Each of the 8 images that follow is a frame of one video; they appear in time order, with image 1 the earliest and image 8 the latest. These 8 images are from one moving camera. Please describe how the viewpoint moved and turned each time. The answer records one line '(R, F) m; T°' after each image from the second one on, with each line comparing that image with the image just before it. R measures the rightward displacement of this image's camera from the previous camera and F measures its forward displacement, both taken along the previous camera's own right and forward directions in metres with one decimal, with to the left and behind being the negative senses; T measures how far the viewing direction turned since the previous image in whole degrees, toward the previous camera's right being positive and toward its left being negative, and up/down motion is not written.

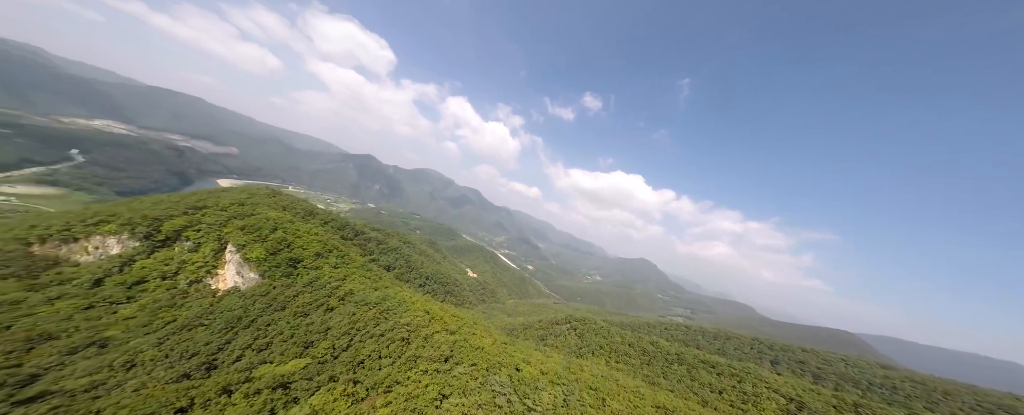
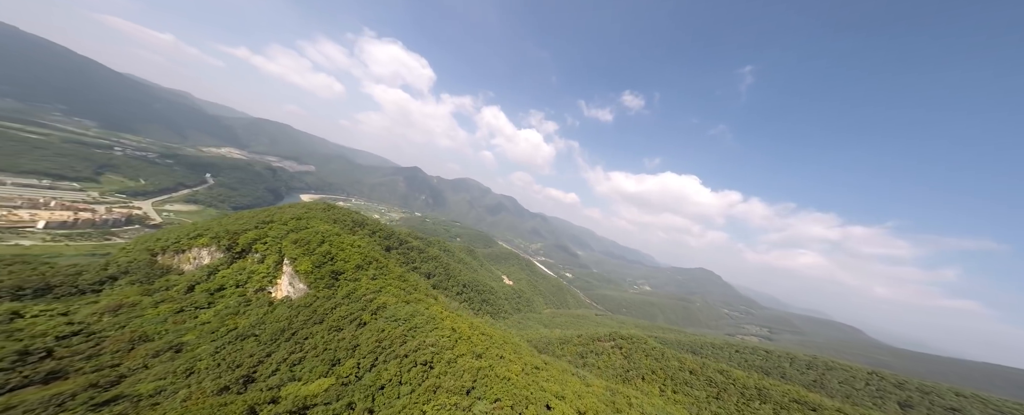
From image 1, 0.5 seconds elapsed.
(+0.4, +2.0) m; -7°
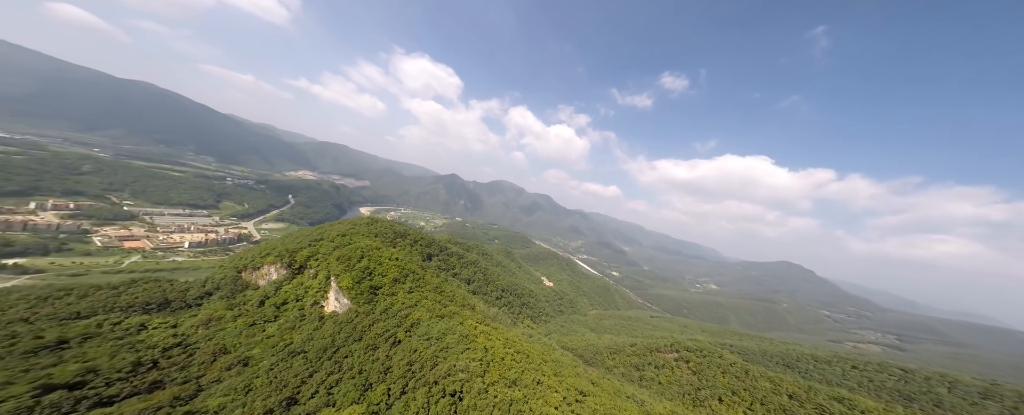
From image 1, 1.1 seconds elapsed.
(+0.3, +2.4) m; -7°
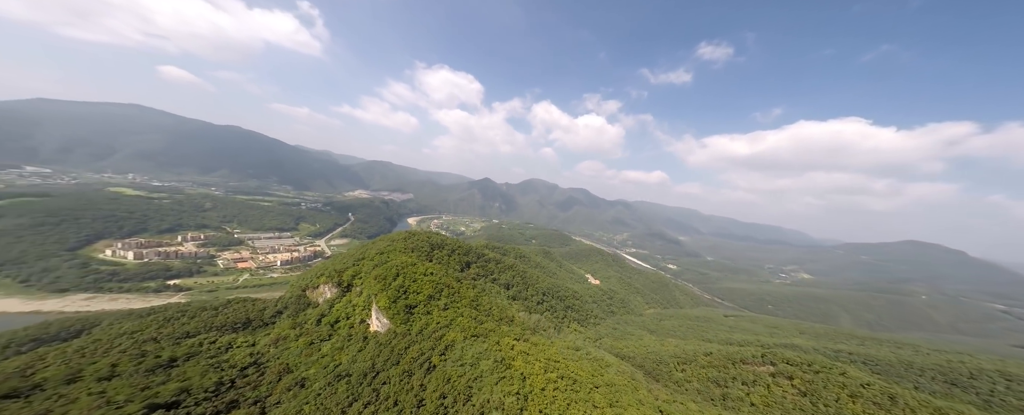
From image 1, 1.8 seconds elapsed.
(+0.1, +2.8) m; -7°
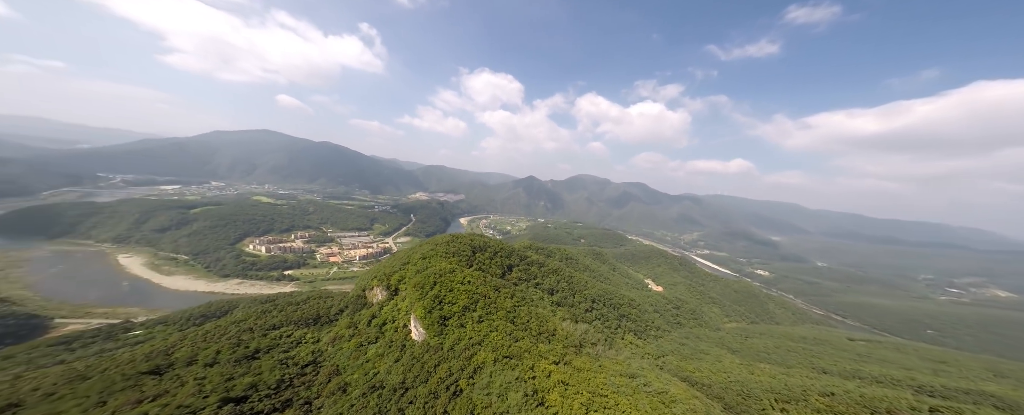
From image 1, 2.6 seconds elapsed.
(+0.5, +3.4) m; -10°
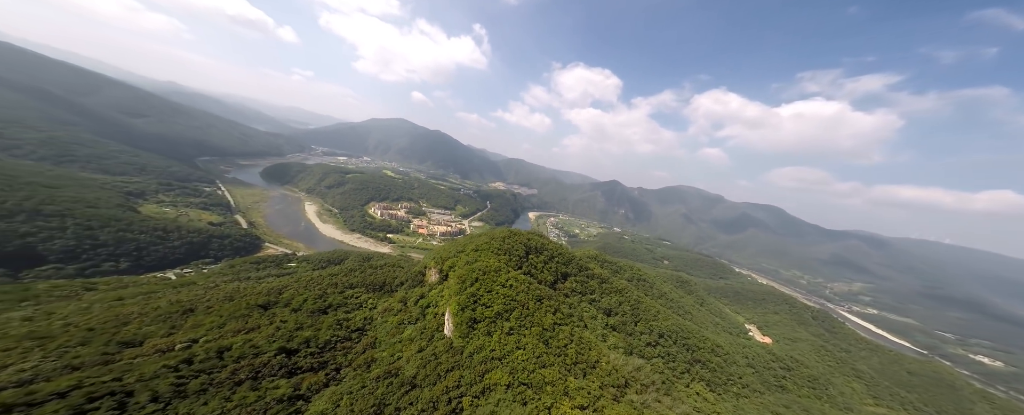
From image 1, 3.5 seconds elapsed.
(+2.4, +3.0) m; -16°
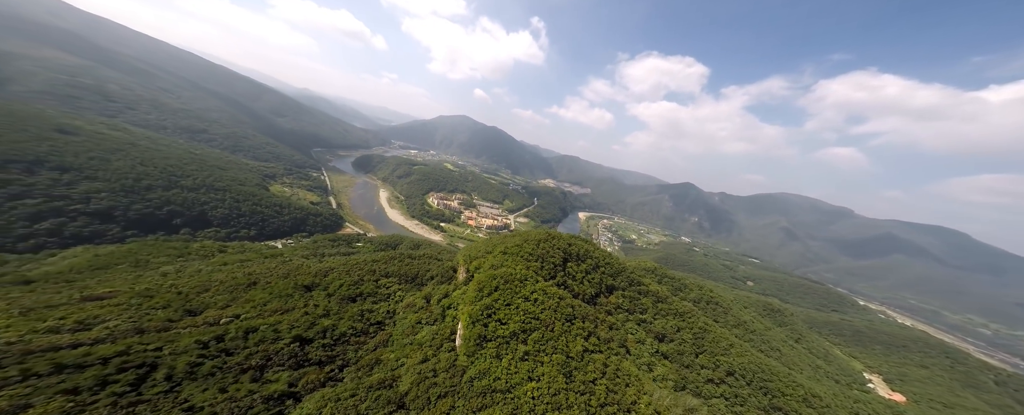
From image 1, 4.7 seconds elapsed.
(+2.4, +3.8) m; -12°
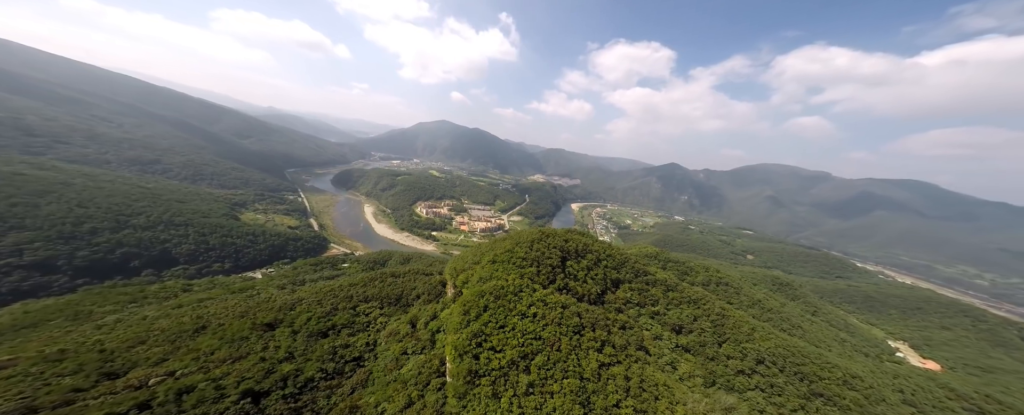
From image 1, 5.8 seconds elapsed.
(+0.4, +3.7) m; +2°
